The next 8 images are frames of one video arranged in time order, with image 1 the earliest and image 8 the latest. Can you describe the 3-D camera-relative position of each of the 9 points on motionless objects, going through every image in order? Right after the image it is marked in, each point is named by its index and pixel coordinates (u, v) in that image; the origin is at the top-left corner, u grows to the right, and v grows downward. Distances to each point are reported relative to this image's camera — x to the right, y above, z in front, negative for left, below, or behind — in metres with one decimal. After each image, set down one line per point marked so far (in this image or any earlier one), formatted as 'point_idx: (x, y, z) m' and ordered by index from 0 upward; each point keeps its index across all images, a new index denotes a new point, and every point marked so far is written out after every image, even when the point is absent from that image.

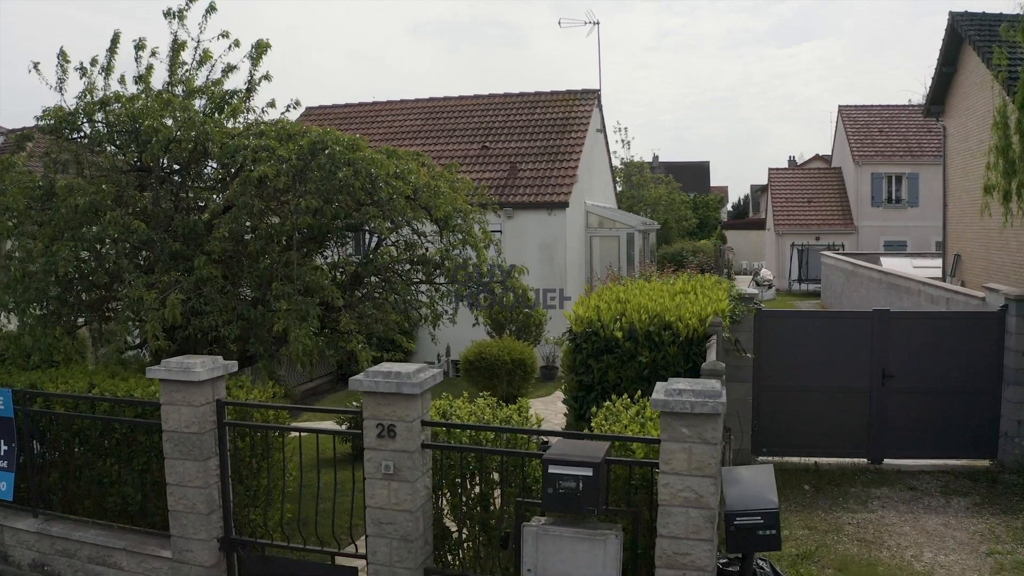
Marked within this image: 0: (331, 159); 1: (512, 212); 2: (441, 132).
0: (-1.6, +1.1, +7.2) m
1: (0.0, +1.5, +16.7) m
2: (-1.7, +3.6, +19.6) m
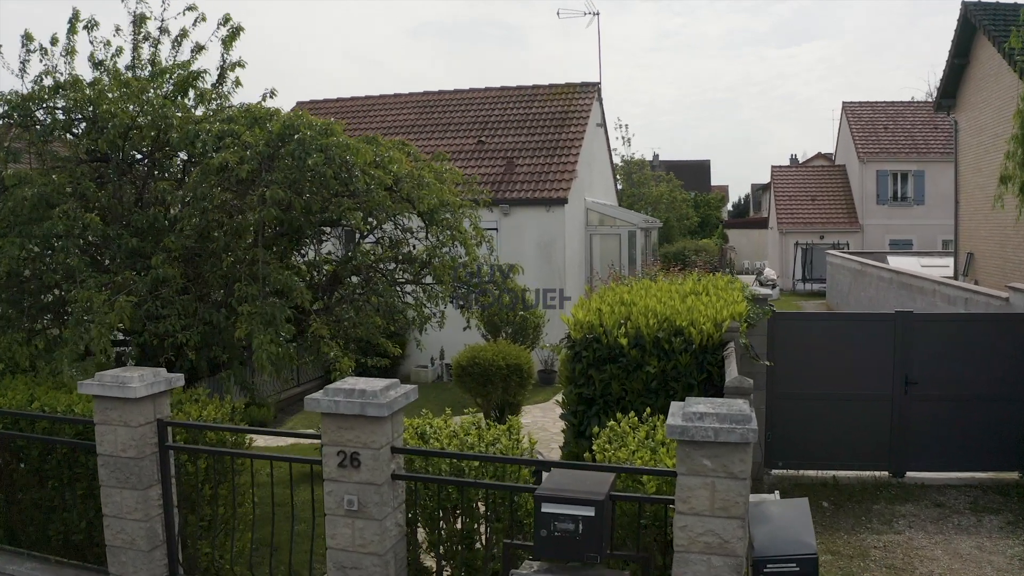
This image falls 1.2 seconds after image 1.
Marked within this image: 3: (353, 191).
0: (-1.6, +1.1, +6.4) m
1: (-0.1, +1.5, +15.9) m
2: (-1.8, +3.6, +18.8) m
3: (-1.3, +0.8, +6.6) m
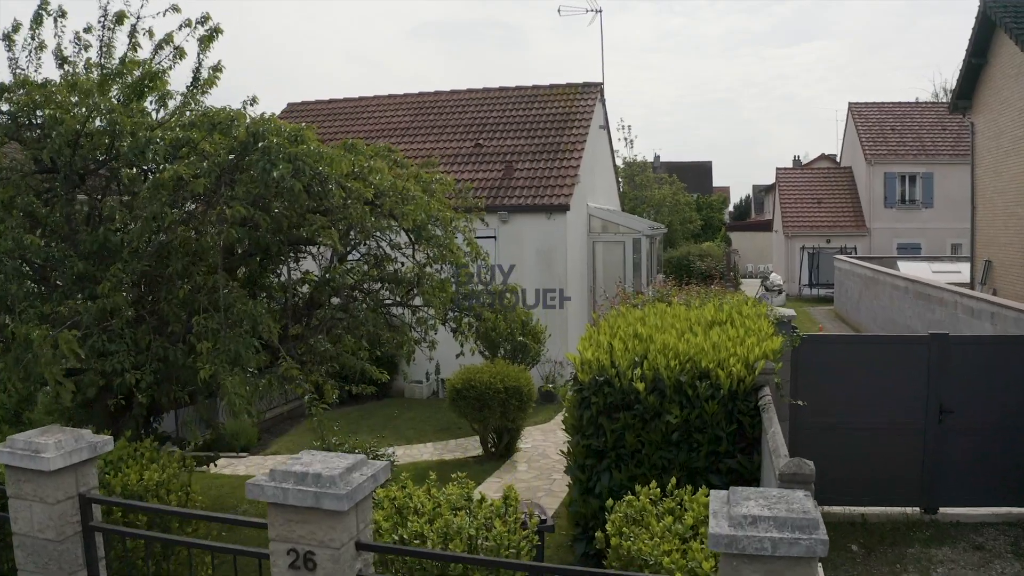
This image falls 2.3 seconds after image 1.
0: (-1.7, +0.9, +5.6) m
1: (-0.1, +1.3, +15.1) m
2: (-1.8, +3.4, +18.0) m
3: (-1.3, +0.6, +5.8) m
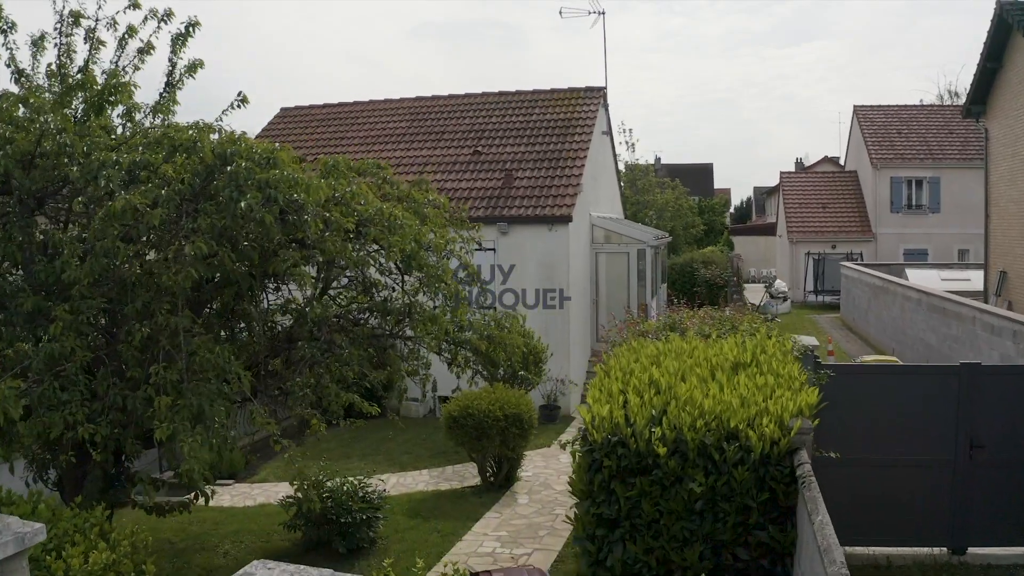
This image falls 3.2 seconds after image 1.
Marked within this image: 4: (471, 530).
0: (-1.7, +0.6, +5.0) m
1: (-0.1, +1.1, +14.5) m
2: (-1.8, +3.2, +17.4) m
3: (-1.3, +0.3, +5.2) m
4: (-0.4, -2.6, +9.0) m
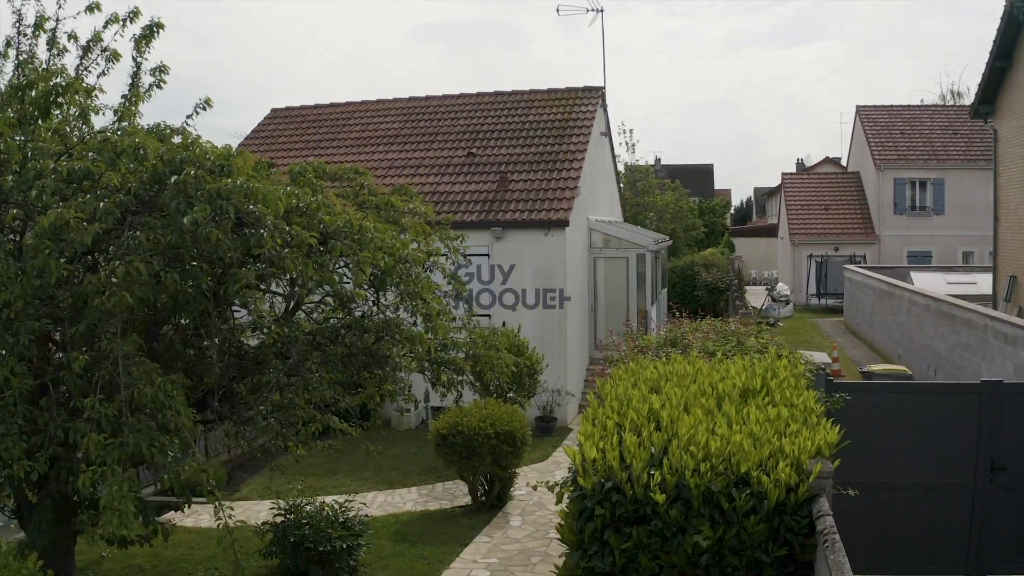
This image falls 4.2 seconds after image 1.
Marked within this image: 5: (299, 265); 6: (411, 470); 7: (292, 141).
0: (-1.7, +0.5, +4.5) m
1: (-0.2, +1.0, +13.9) m
2: (-1.9, +3.0, +16.9) m
3: (-1.4, +0.2, +4.6) m
4: (-0.5, -2.7, +8.4) m
5: (-1.2, +0.1, +4.7) m
6: (-1.4, -2.5, +11.5) m
7: (-4.7, +3.1, +17.9) m
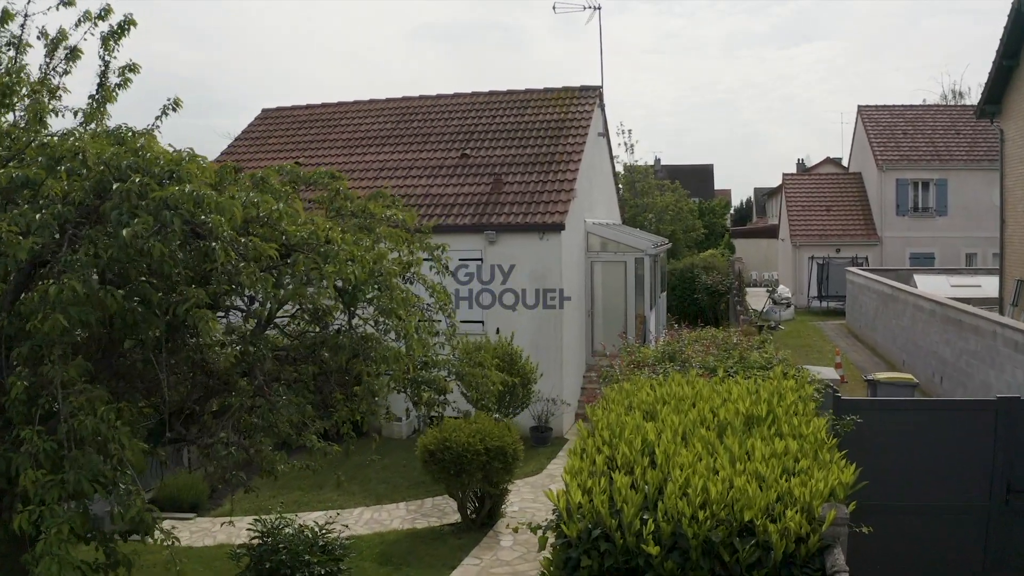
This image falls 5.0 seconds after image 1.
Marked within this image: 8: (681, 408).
0: (-1.8, +0.4, +4.0) m
1: (-0.3, +0.9, +13.5) m
2: (-2.0, +2.9, +16.5) m
3: (-1.5, +0.1, +4.2) m
4: (-0.6, -2.8, +8.0) m
5: (-1.3, 0.0, +4.2) m
6: (-1.5, -2.6, +11.1) m
7: (-4.8, +3.0, +17.5) m
8: (+1.0, -0.7, +4.8) m
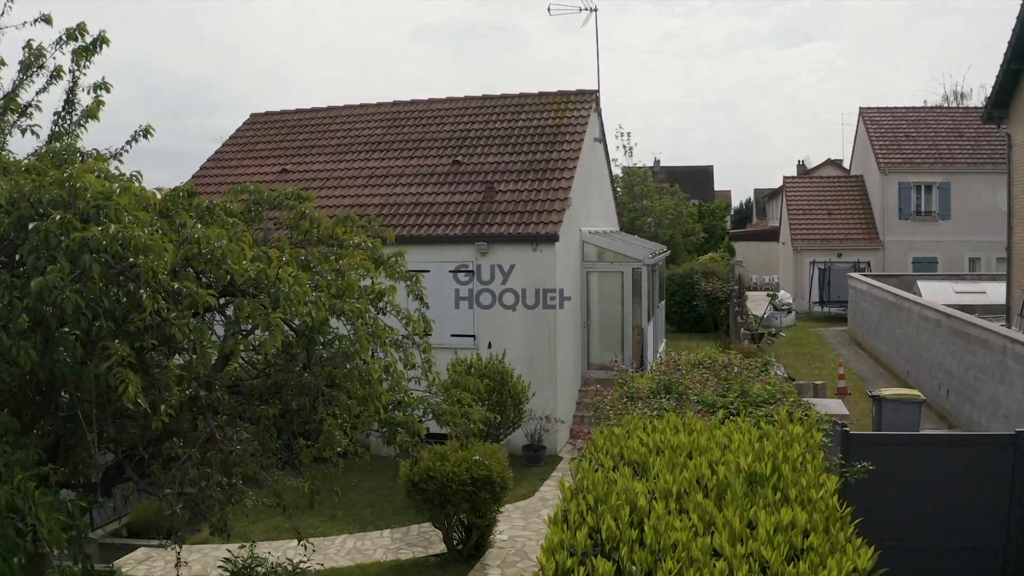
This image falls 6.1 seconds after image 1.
0: (-2.0, +0.2, +3.5) m
1: (-0.4, +0.6, +13.0) m
2: (-2.1, +2.7, +16.0) m
3: (-1.6, -0.1, +3.7) m
4: (-0.8, -3.0, +7.5) m
5: (-1.4, -0.2, +3.8) m
6: (-1.6, -2.8, +10.6) m
7: (-4.9, +2.8, +17.0) m
8: (+0.9, -0.9, +4.4) m
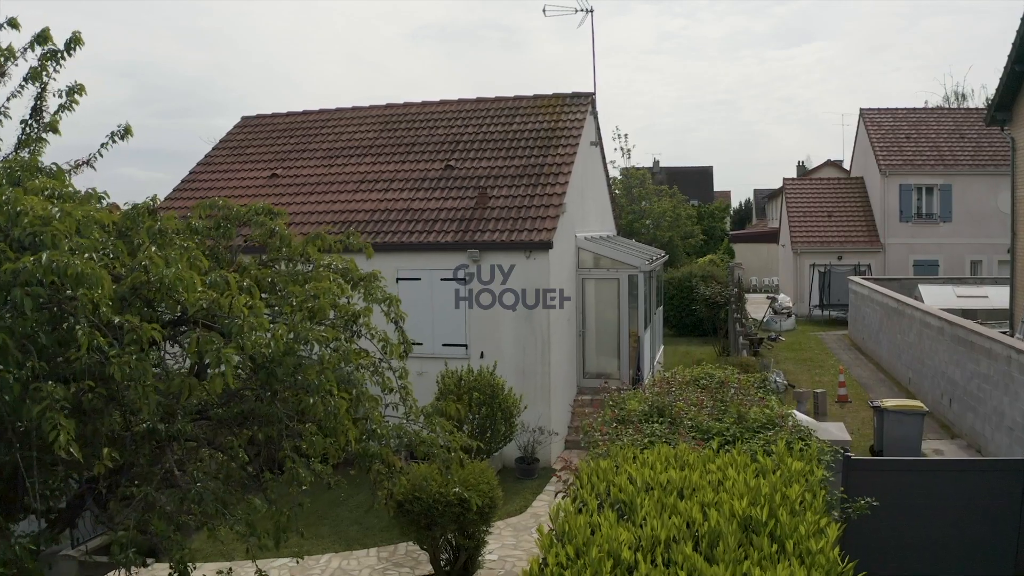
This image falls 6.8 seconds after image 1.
0: (-2.1, +0.1, +3.2) m
1: (-0.5, +0.5, +12.7) m
2: (-2.2, +2.6, +15.7) m
3: (-1.7, -0.2, +3.4) m
4: (-0.9, -3.1, +7.2) m
5: (-1.5, -0.3, +3.5) m
6: (-1.7, -2.9, +10.3) m
7: (-5.1, +2.7, +16.7) m
8: (+0.7, -1.0, +4.1) m
